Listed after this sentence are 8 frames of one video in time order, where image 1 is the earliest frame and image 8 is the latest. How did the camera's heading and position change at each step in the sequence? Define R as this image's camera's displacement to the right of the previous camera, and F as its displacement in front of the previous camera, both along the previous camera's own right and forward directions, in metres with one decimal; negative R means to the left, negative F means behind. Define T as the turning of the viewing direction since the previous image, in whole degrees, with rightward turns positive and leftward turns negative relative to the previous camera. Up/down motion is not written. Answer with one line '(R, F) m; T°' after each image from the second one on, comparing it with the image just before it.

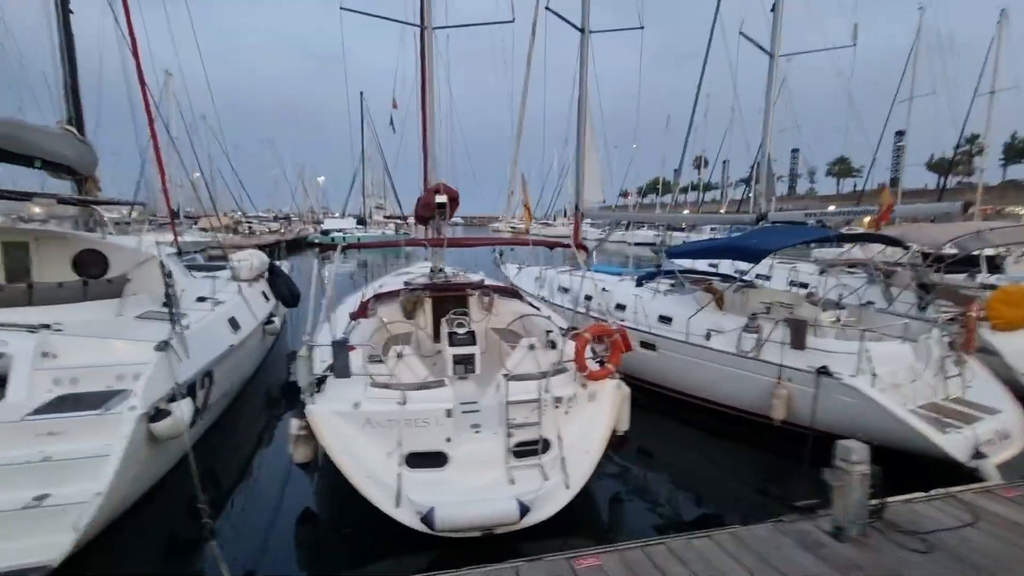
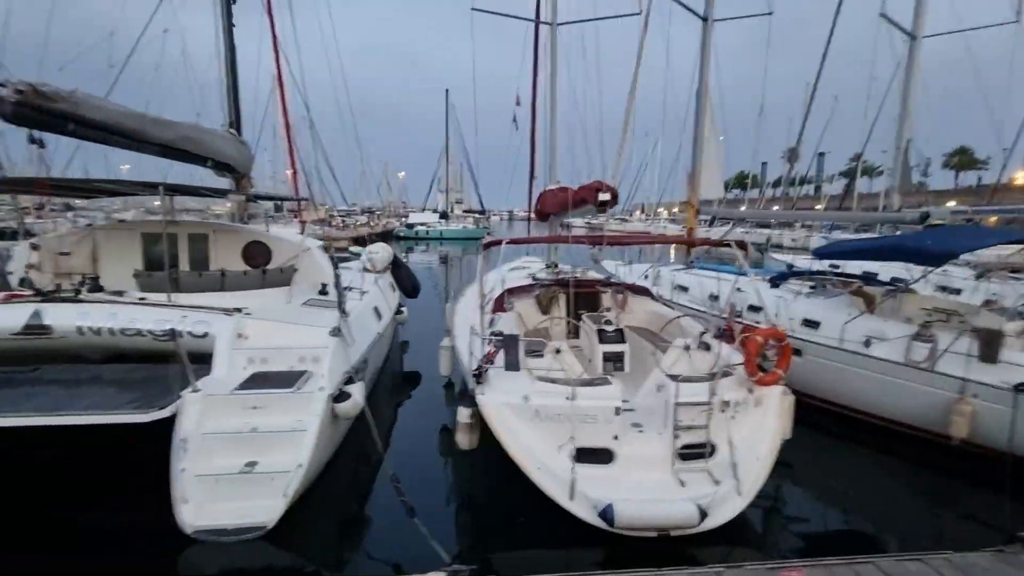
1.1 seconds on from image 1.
(-0.7, -0.1) m; -8°
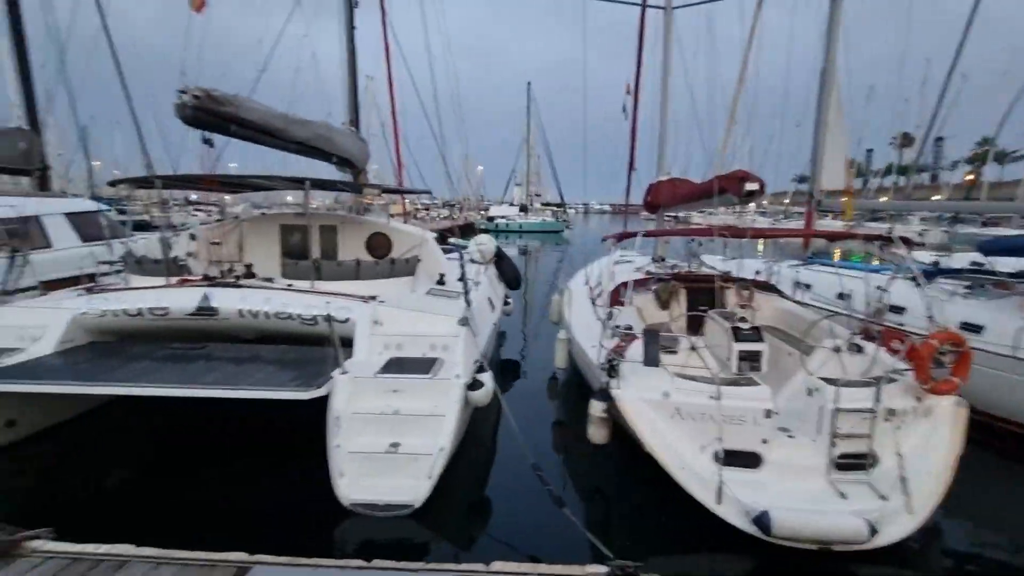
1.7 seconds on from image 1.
(-0.5, 0.0) m; -8°
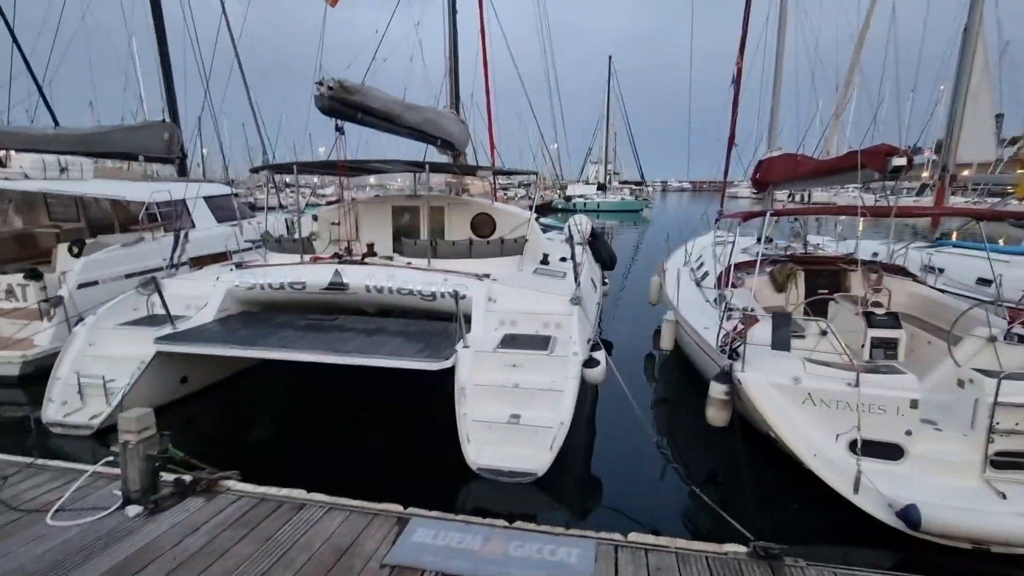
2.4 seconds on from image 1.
(-0.4, -0.1) m; -8°
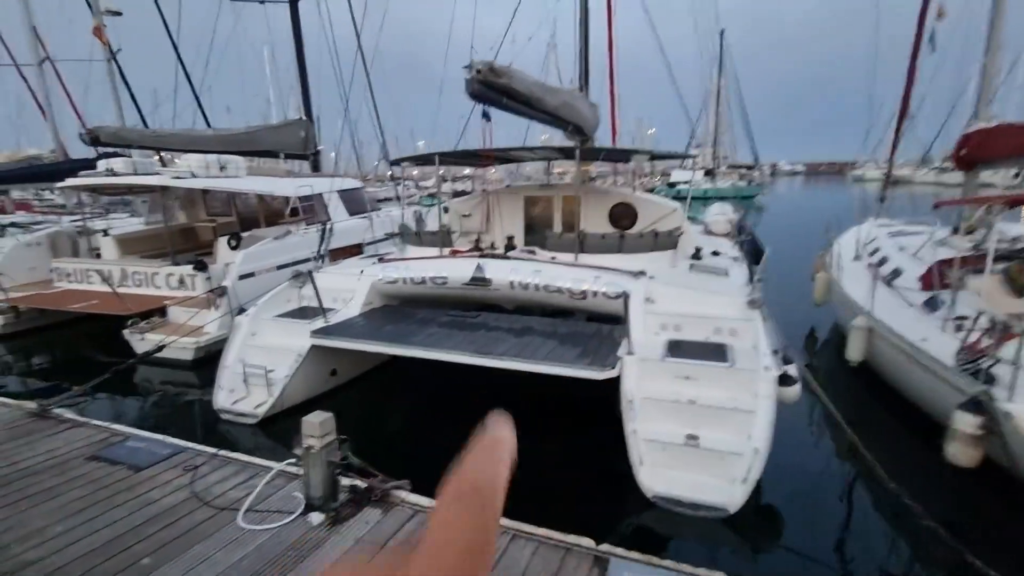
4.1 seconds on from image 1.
(-0.6, +0.3) m; -10°
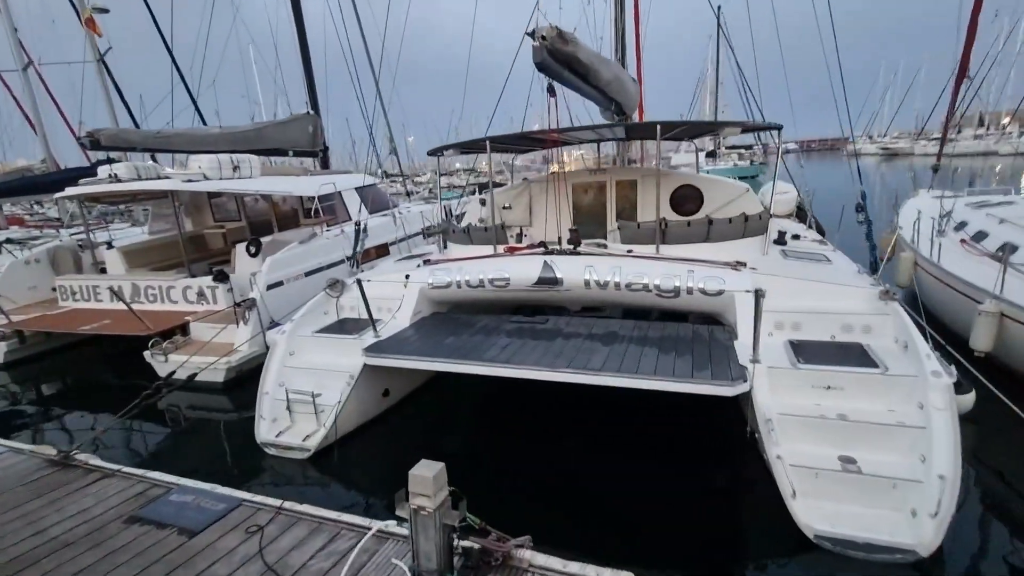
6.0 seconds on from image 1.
(-0.6, +0.6) m; 0°
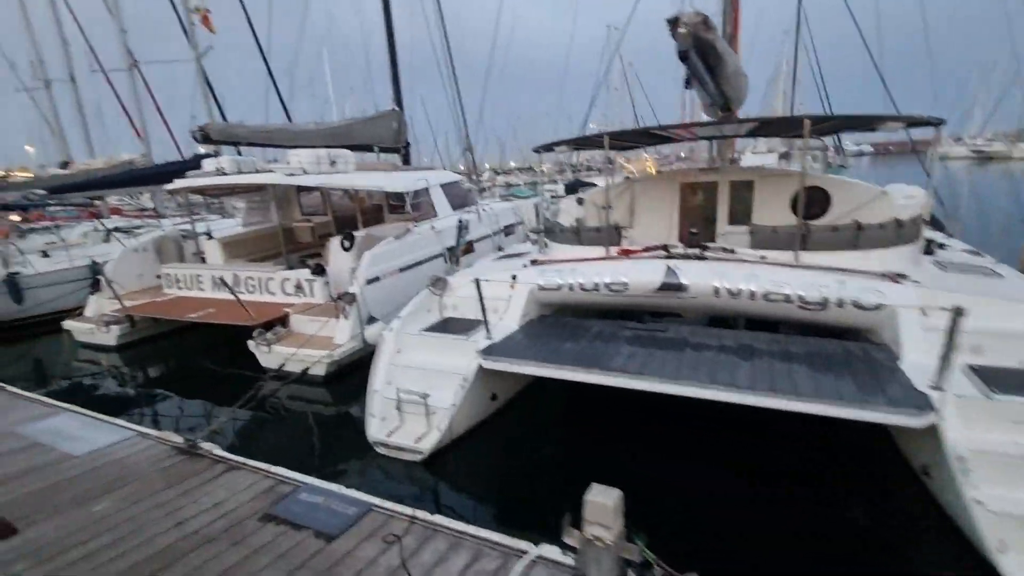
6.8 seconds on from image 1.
(-0.6, +0.2) m; -6°
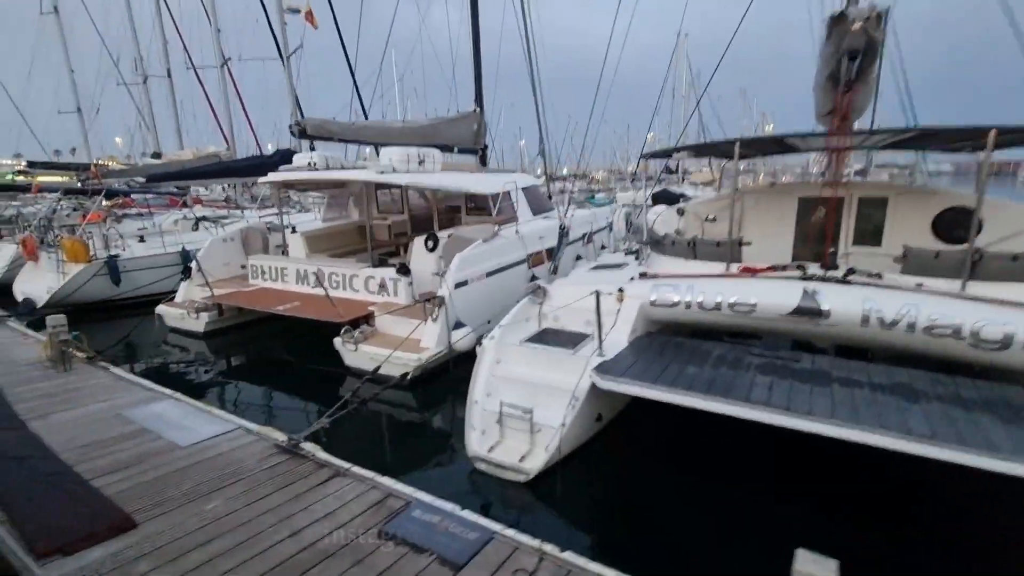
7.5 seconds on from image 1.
(-0.5, +0.2) m; -5°
